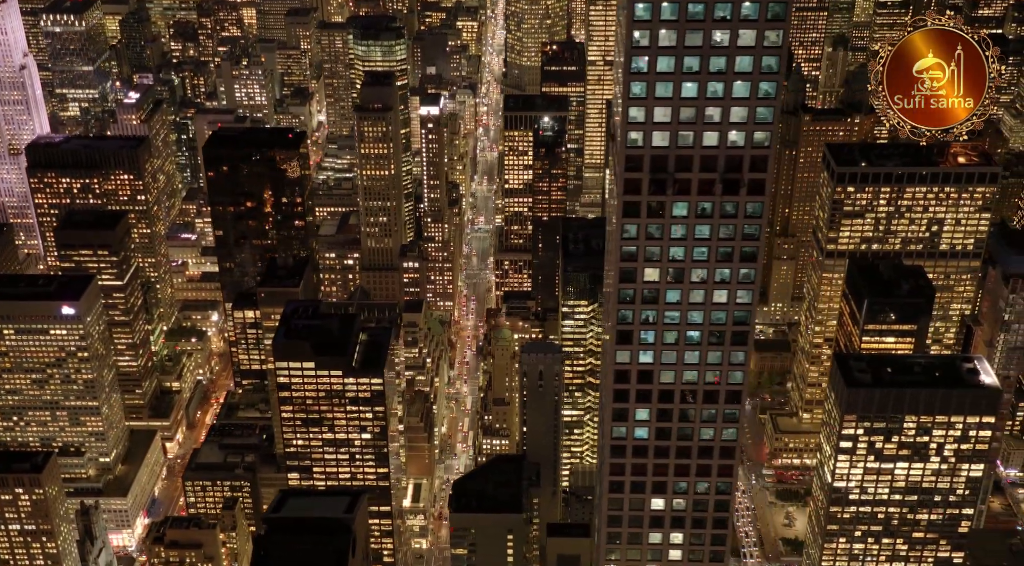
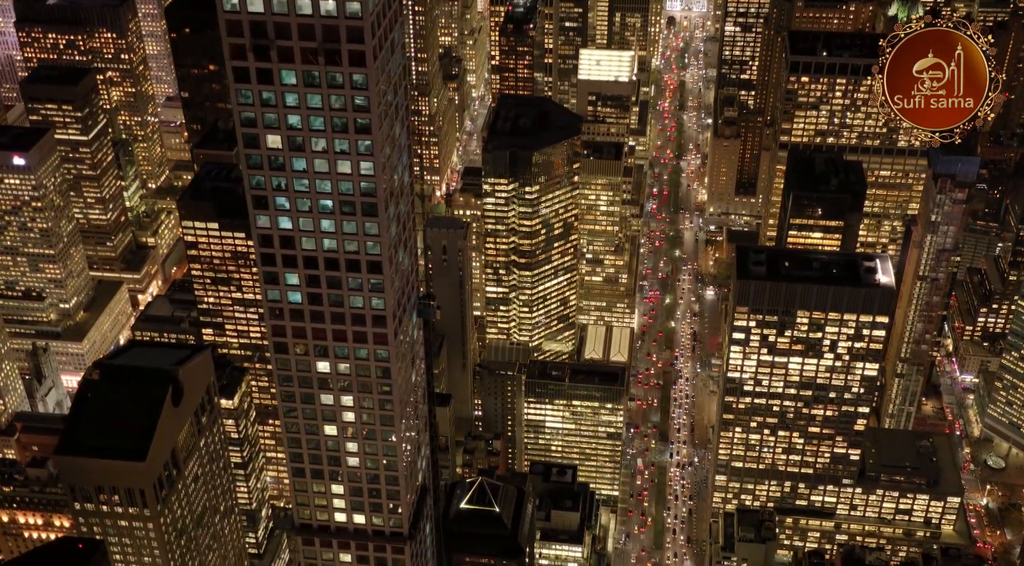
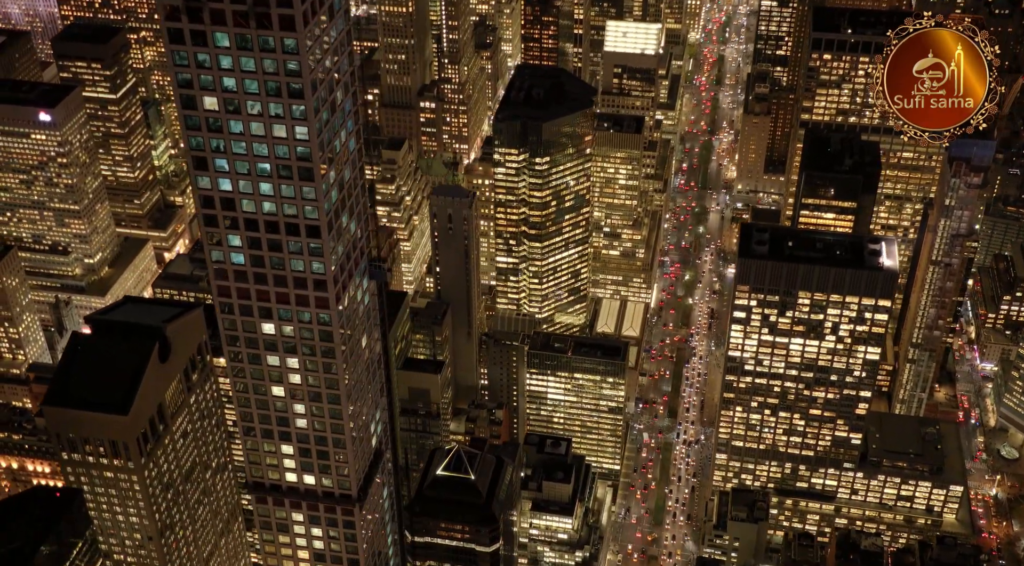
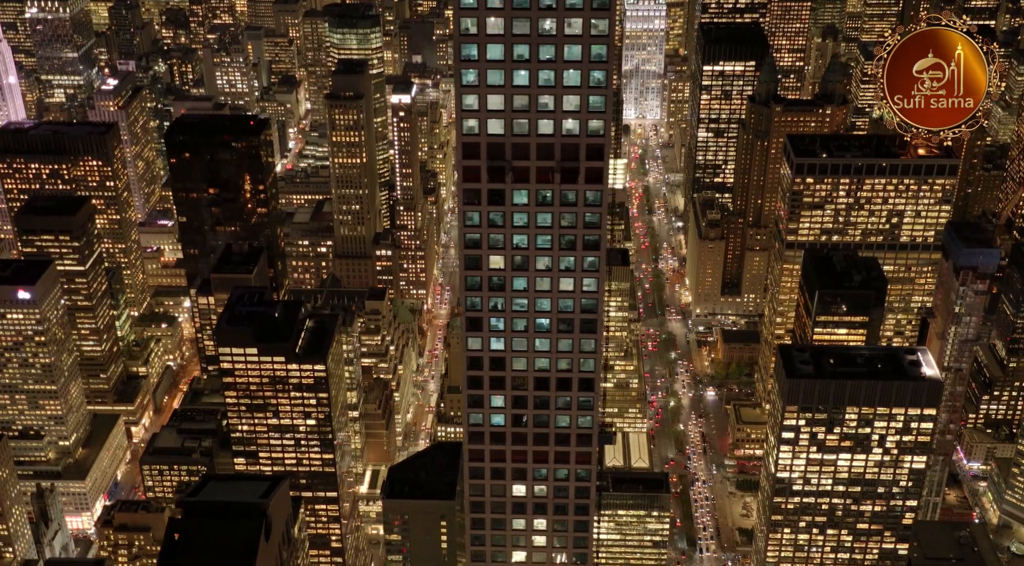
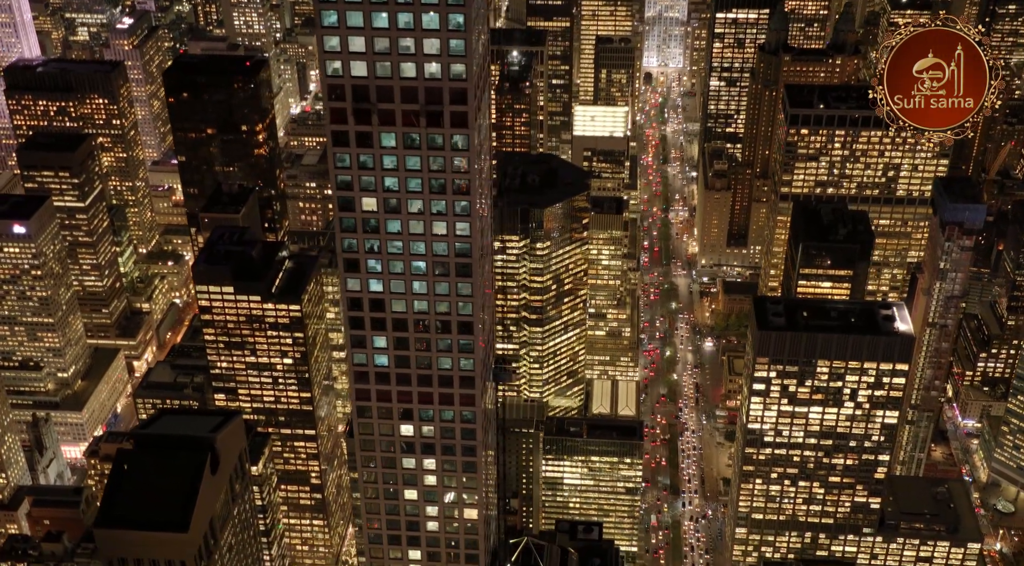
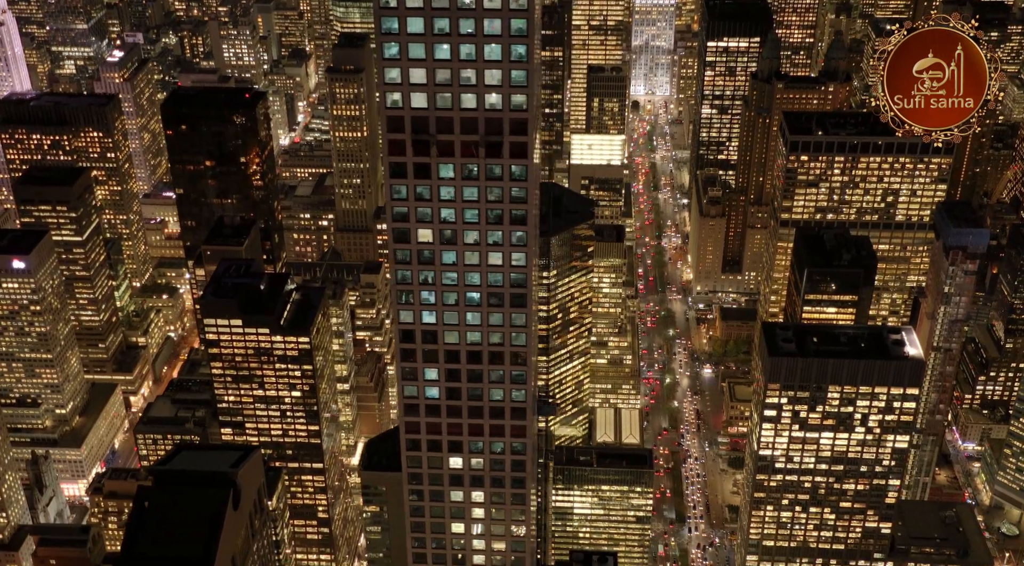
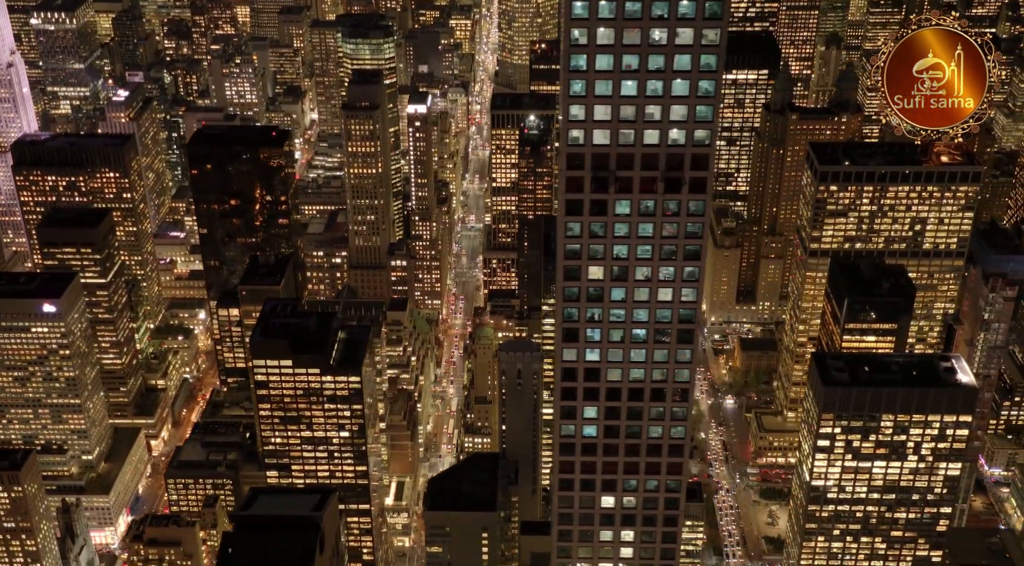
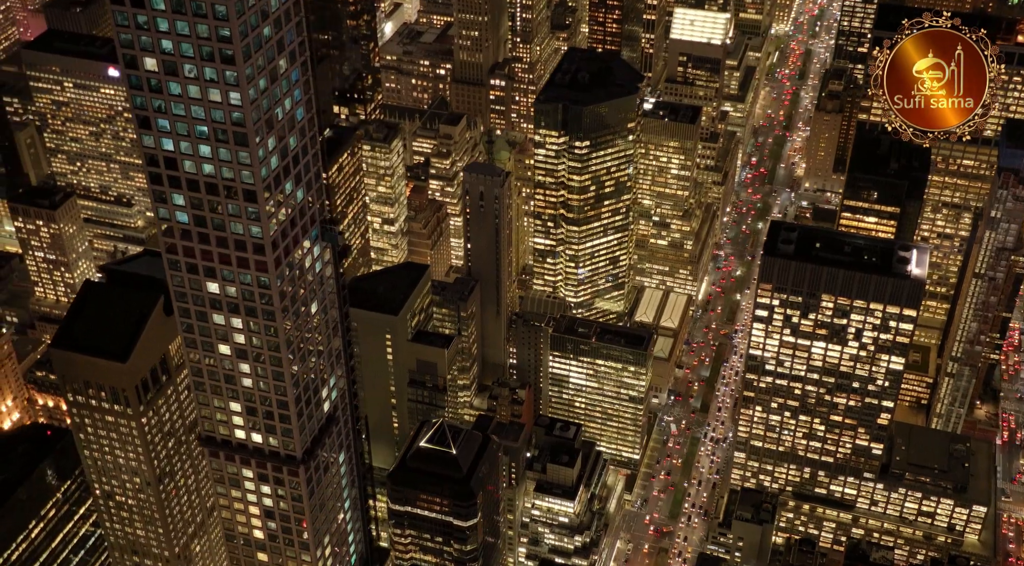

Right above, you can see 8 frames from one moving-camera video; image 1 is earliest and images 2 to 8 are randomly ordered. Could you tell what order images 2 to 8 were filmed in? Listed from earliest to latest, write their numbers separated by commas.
7, 4, 6, 5, 2, 3, 8
